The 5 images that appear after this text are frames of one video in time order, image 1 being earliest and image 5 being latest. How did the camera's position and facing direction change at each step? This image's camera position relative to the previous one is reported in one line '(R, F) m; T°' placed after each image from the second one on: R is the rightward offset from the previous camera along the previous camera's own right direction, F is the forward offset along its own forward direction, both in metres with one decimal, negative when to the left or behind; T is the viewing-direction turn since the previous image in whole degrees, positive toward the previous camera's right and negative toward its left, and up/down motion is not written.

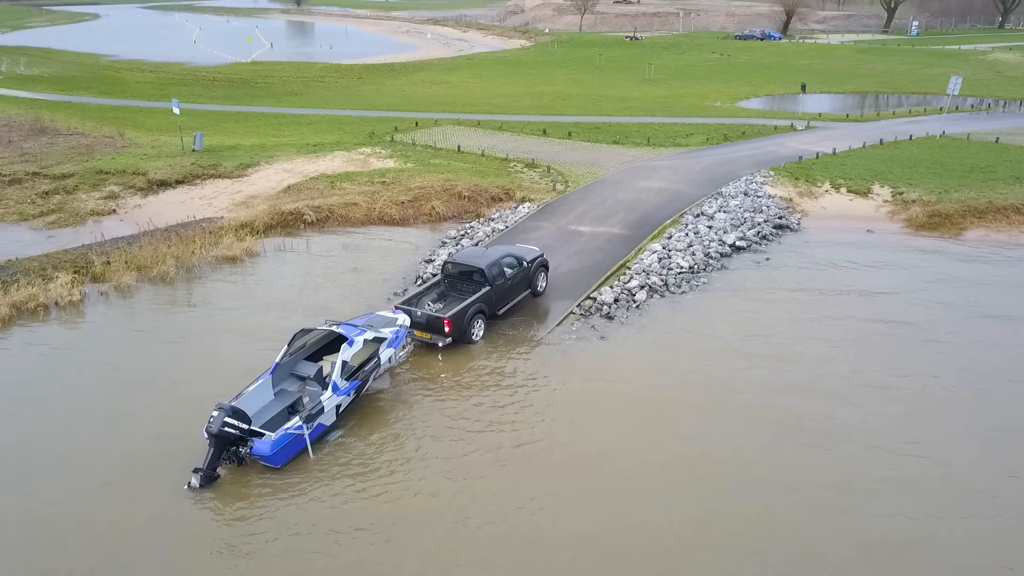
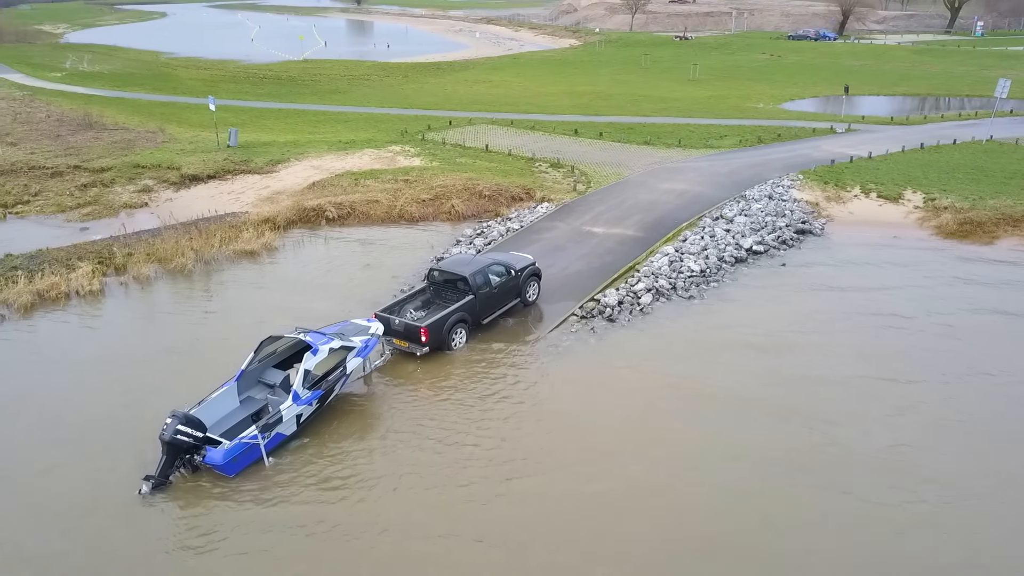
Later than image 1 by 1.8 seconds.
(+0.8, +0.1) m; -3°
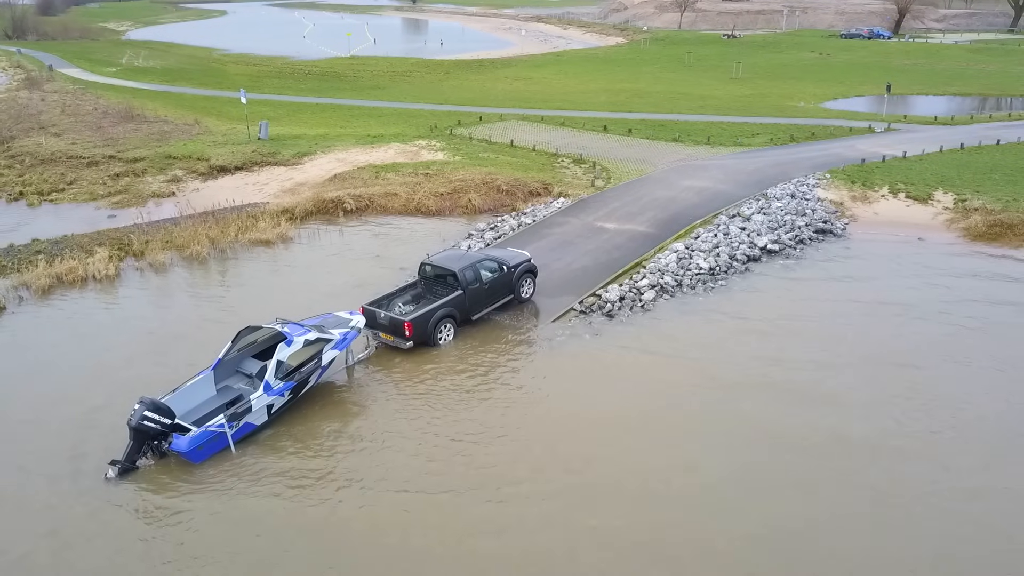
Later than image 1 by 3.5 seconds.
(+0.8, +0.1) m; -3°
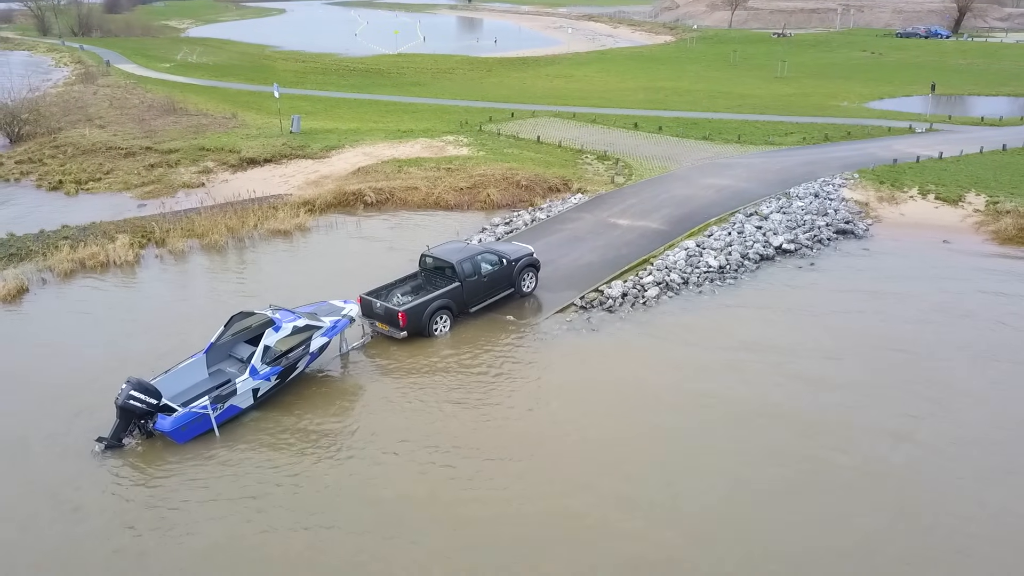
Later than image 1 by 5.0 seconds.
(+0.8, 0.0) m; -3°
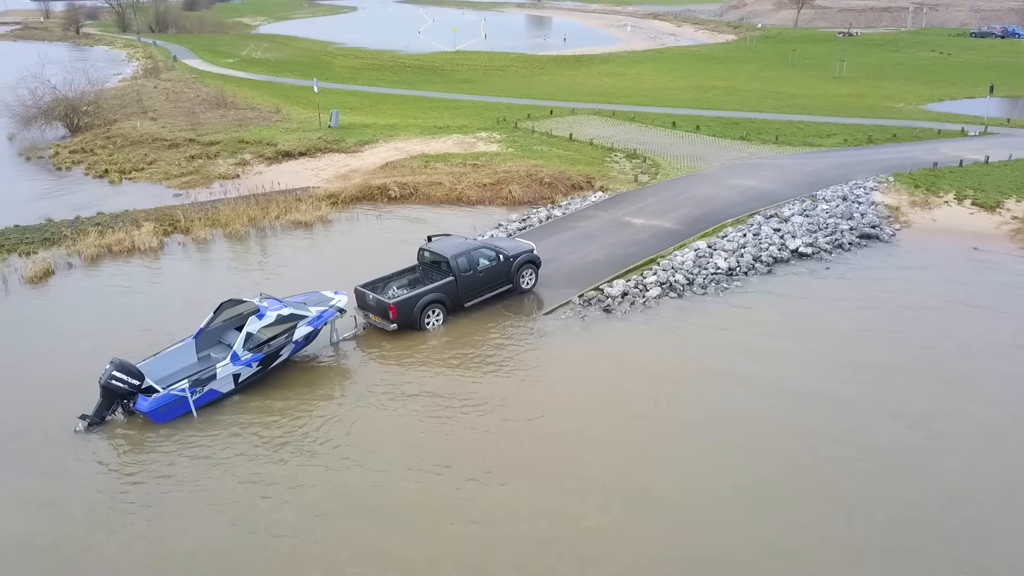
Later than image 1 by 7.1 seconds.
(+1.1, 0.0) m; -4°
